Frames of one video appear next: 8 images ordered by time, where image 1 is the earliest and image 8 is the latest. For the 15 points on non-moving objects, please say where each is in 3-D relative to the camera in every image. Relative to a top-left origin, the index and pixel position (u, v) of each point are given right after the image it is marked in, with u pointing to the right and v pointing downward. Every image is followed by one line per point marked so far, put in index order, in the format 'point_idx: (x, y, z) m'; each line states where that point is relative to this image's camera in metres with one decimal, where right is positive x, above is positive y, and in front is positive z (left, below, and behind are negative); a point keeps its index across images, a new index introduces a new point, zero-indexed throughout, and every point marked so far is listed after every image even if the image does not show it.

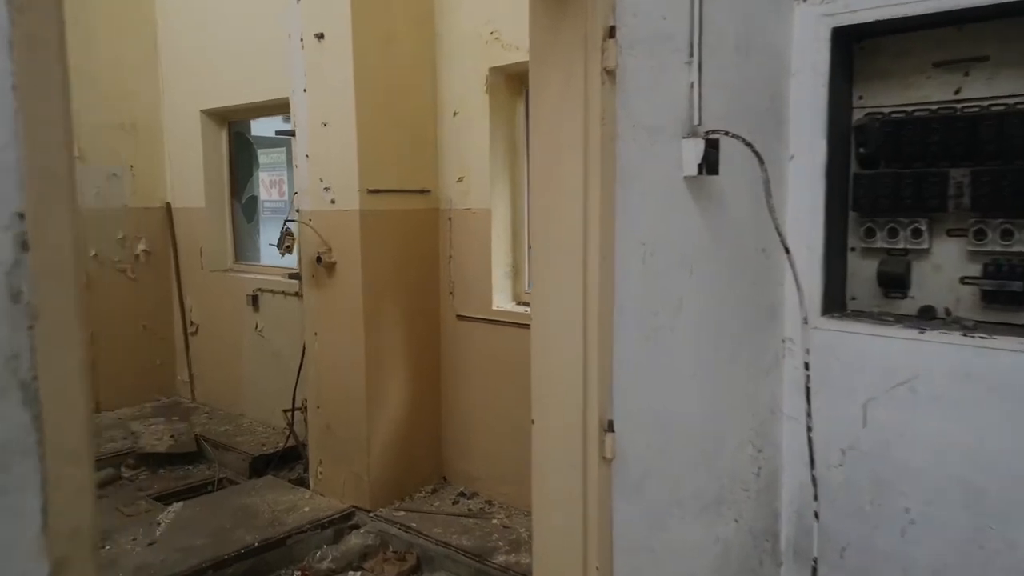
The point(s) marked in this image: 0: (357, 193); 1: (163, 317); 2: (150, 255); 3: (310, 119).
0: (-0.6, +0.3, +2.7) m
1: (-2.0, -0.2, +4.4) m
2: (-2.1, +0.2, +4.3) m
3: (-0.8, +0.6, +2.8) m
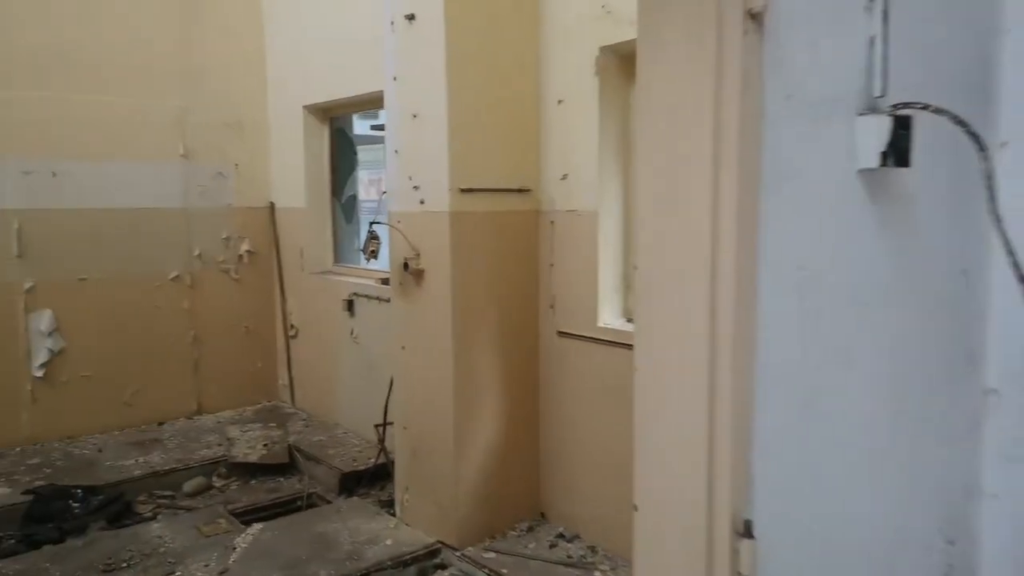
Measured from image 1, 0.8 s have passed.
0: (-0.2, +0.3, +2.4) m
1: (-1.4, -0.2, +4.3) m
2: (-1.4, +0.2, +4.2) m
3: (-0.4, +0.6, +2.5) m
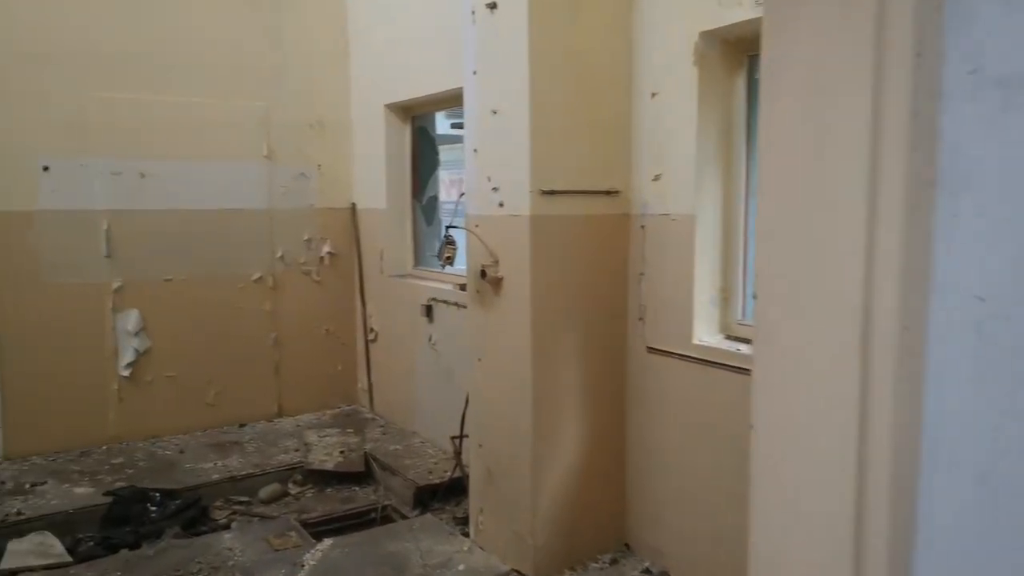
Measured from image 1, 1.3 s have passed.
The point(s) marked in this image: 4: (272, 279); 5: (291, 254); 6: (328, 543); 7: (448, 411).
0: (0.0, +0.3, +2.2) m
1: (-0.9, -0.2, +4.2) m
2: (-1.0, +0.2, +4.1) m
3: (-0.1, +0.6, +2.4) m
4: (-1.3, 0.0, +4.0) m
5: (-1.2, +0.2, +4.0) m
6: (-0.6, -0.9, +2.6) m
7: (-0.3, -0.6, +3.4) m
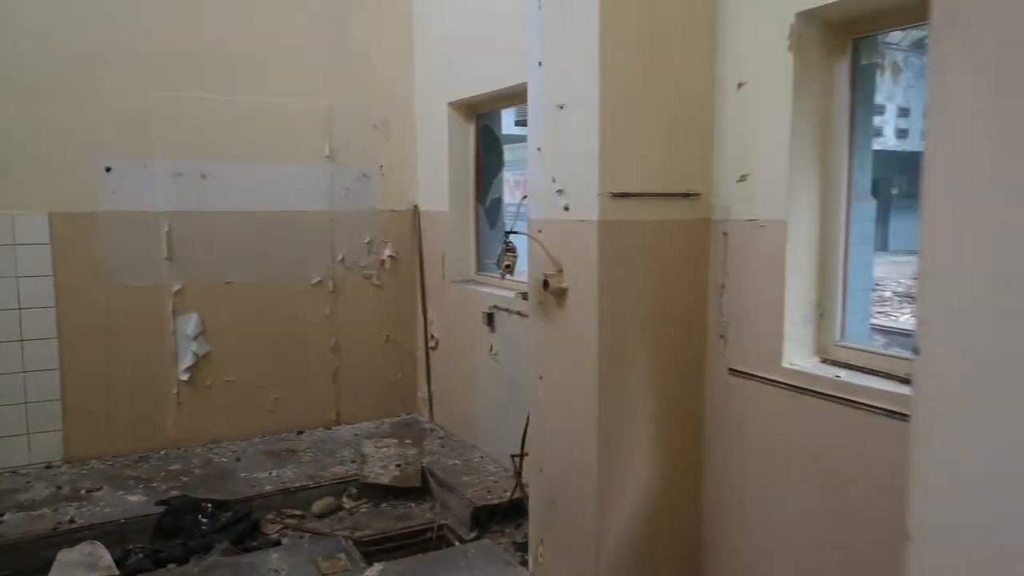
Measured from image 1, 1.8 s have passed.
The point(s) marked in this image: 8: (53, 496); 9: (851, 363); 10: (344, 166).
0: (+0.2, +0.2, +2.0) m
1: (-0.6, -0.2, +4.1) m
2: (-0.6, +0.1, +4.0) m
3: (+0.1, +0.5, +2.2) m
4: (-0.9, 0.0, +3.9) m
5: (-0.8, +0.2, +3.9) m
6: (-0.4, -0.9, +2.4) m
7: (0.0, -0.6, +3.2) m
8: (-1.8, -0.8, +3.0) m
9: (+0.8, -0.2, +1.9) m
10: (-0.9, +0.6, +3.9) m
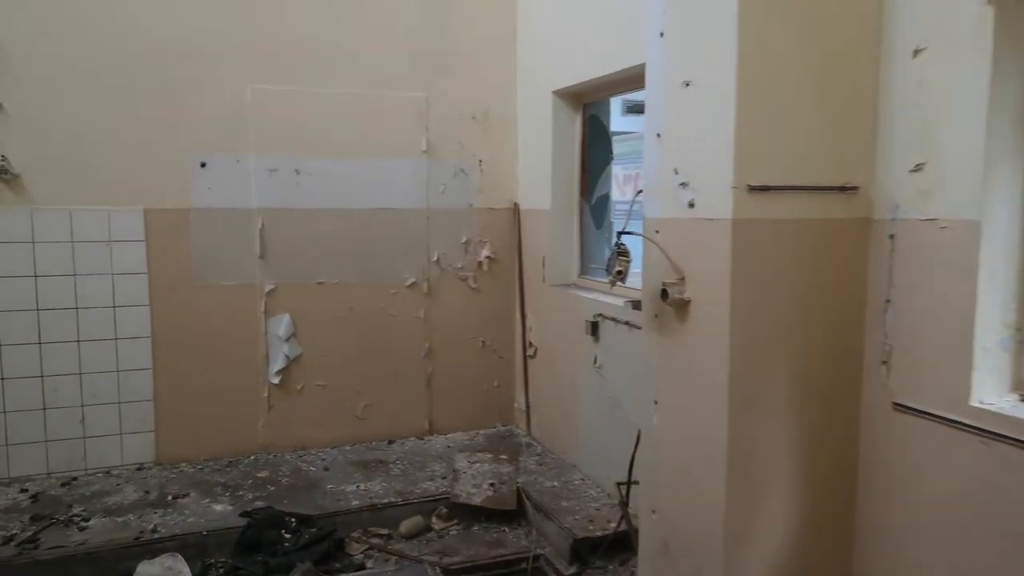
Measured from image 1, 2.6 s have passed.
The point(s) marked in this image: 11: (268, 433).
0: (+0.5, +0.2, +1.6) m
1: (0.0, -0.2, +3.8) m
2: (-0.1, +0.1, +3.8) m
3: (+0.4, +0.5, +1.9) m
4: (-0.4, 0.0, +3.7) m
5: (-0.3, +0.1, +3.7) m
6: (-0.1, -0.9, +2.1) m
7: (+0.4, -0.6, +2.9) m
8: (-1.4, -0.8, +2.9) m
9: (+1.1, -0.2, +1.5) m
10: (-0.3, +0.6, +3.6) m
11: (-1.1, -0.7, +3.4) m
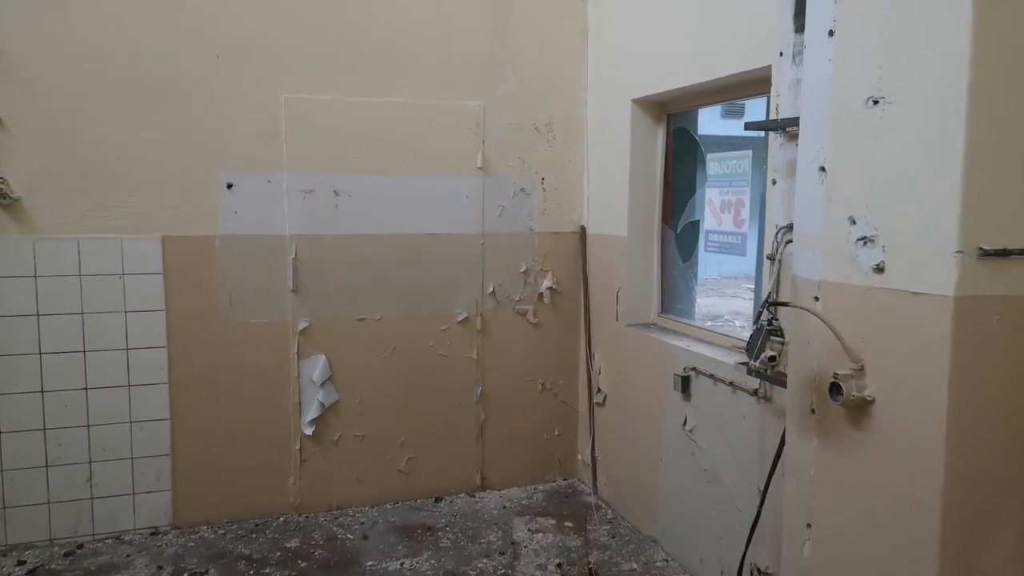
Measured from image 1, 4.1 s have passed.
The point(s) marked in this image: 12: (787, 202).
0: (+0.7, 0.0, +1.1) m
1: (+0.2, -0.4, +3.4) m
2: (+0.2, 0.0, +3.3) m
3: (+0.6, +0.4, +1.4) m
4: (-0.1, -0.1, +3.2) m
5: (0.0, 0.0, +3.2) m
6: (+0.1, -1.1, +1.7) m
7: (+0.6, -0.8, +2.4) m
8: (-1.2, -1.0, +2.5) m
9: (+1.3, -0.4, +0.9) m
10: (-0.1, +0.5, +3.2) m
11: (-0.8, -0.8, +3.0) m
12: (+0.7, +0.2, +2.0) m
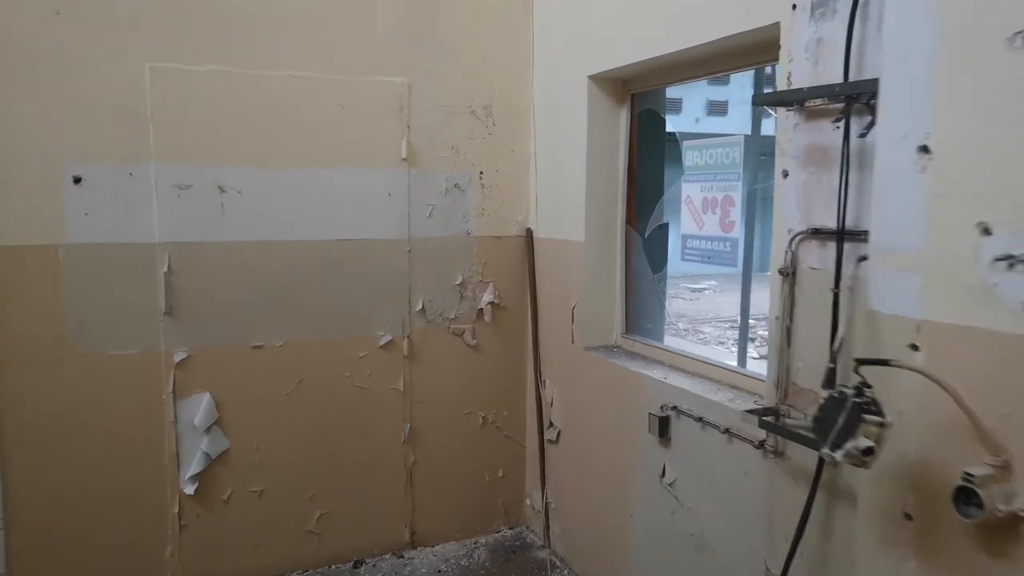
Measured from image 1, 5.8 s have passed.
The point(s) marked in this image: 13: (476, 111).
0: (+0.6, 0.0, +0.7) m
1: (0.0, -0.4, +2.8) m
2: (-0.1, -0.1, +2.8) m
3: (+0.5, +0.3, +0.9) m
4: (-0.4, -0.2, +2.6) m
5: (-0.3, -0.1, +2.7) m
6: (0.0, -1.1, +1.1) m
7: (+0.5, -0.8, +1.9) m
8: (-1.3, -1.0, +1.8) m
9: (+1.2, -0.4, +0.5) m
10: (-0.3, +0.4, +2.6) m
11: (-1.1, -0.9, +2.4) m
12: (+0.6, +0.2, +1.5) m
13: (-0.1, +0.6, +2.7) m
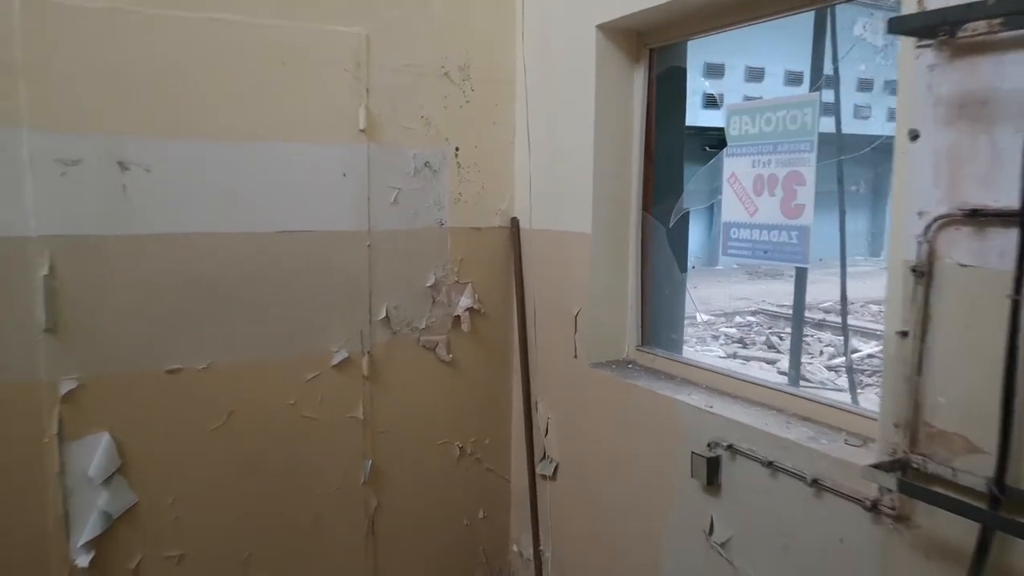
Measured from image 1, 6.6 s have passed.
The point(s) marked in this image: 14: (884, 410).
0: (+0.7, 0.0, +0.2) m
1: (-0.1, -0.4, +2.4) m
2: (-0.1, -0.1, +2.3) m
3: (+0.6, +0.3, +0.4) m
4: (-0.4, -0.2, +2.1) m
5: (-0.3, -0.1, +2.2) m
6: (+0.1, -1.1, +0.7) m
7: (+0.5, -0.8, +1.5) m
8: (-1.3, -1.1, +1.2) m
9: (+1.3, -0.4, +0.1) m
10: (-0.3, +0.4, +2.1) m
11: (-1.1, -0.9, +1.8) m
12: (+0.6, +0.2, +1.1) m
13: (-0.2, +0.6, +2.2) m
14: (+0.6, -0.2, +1.2) m
